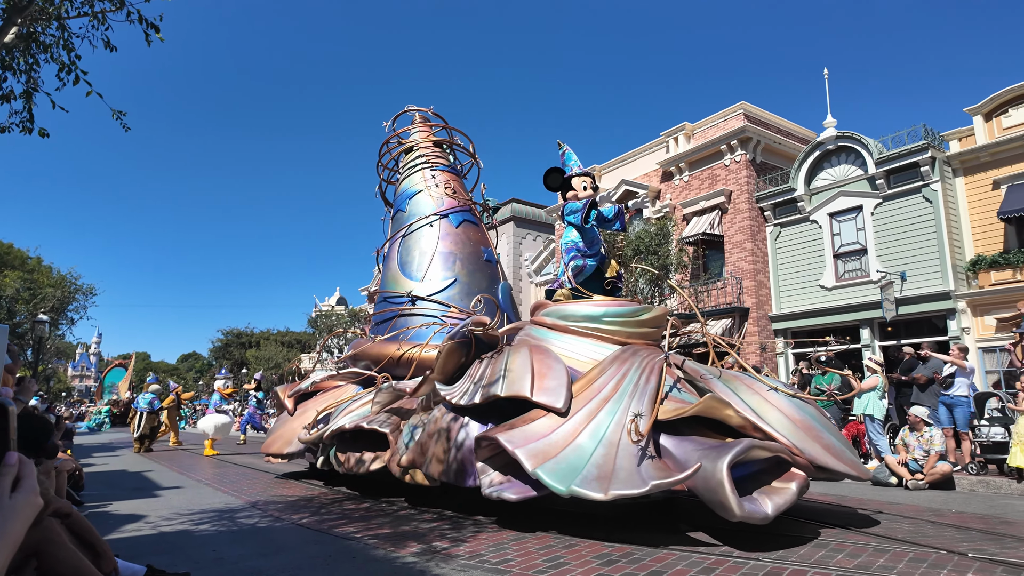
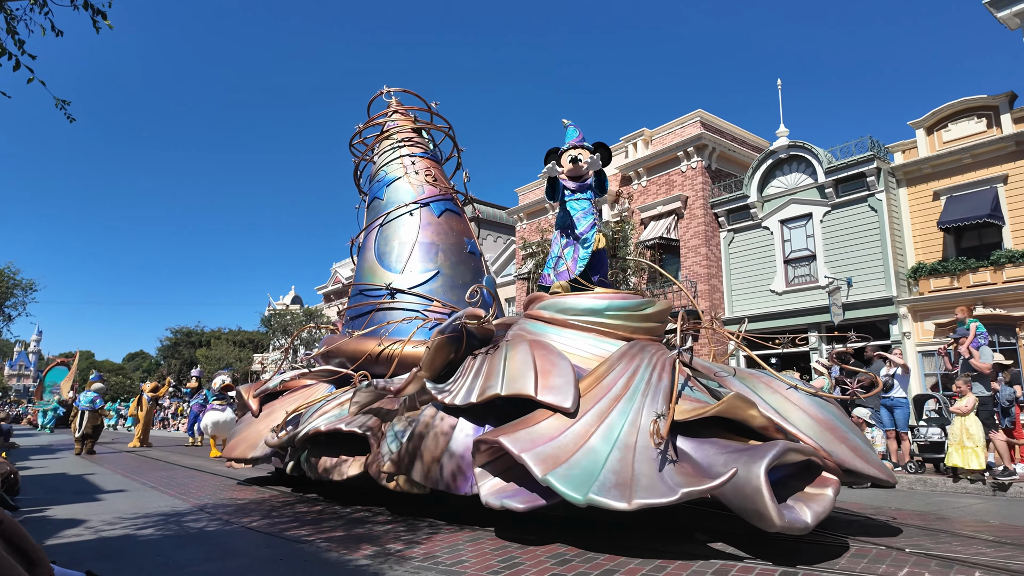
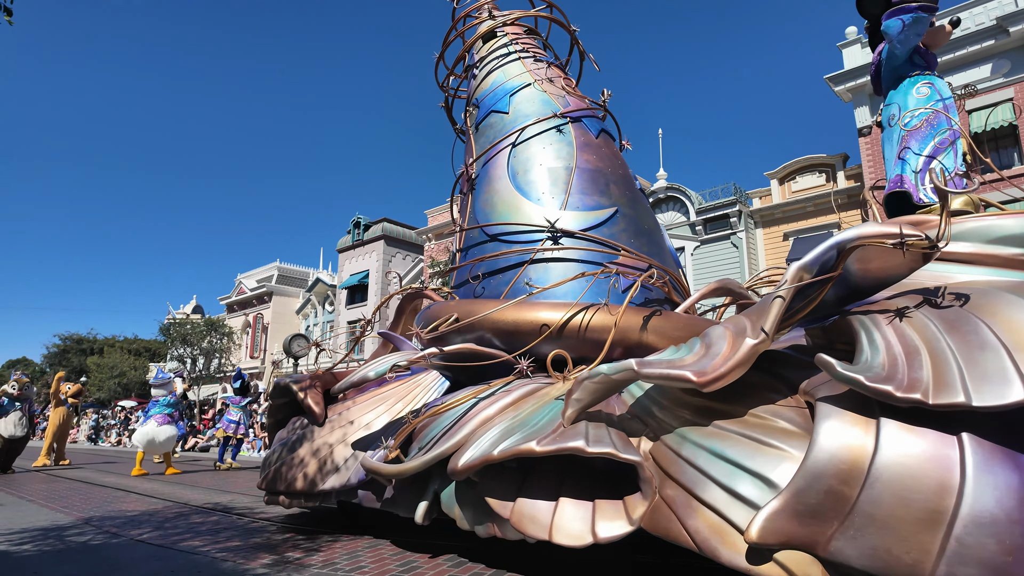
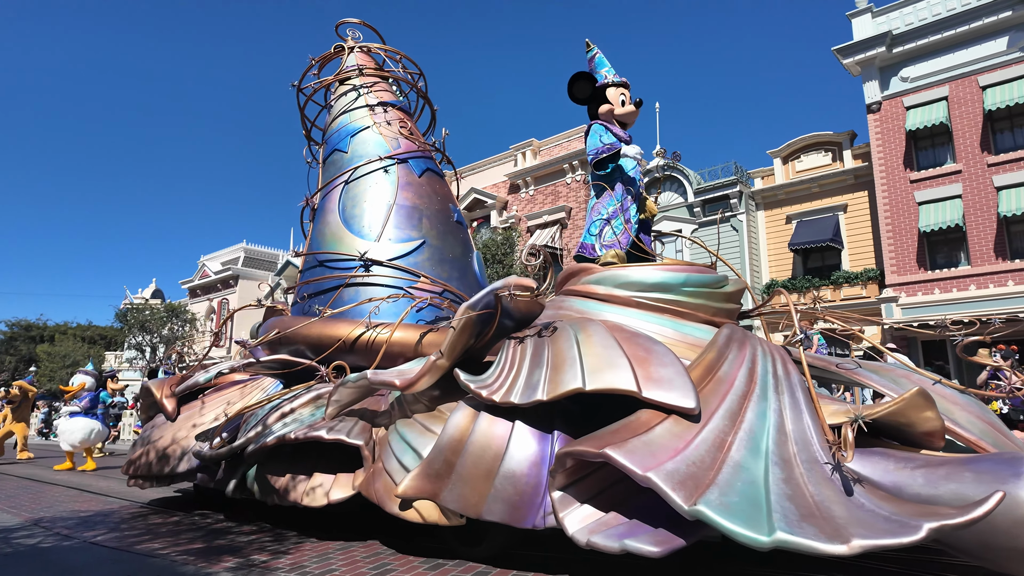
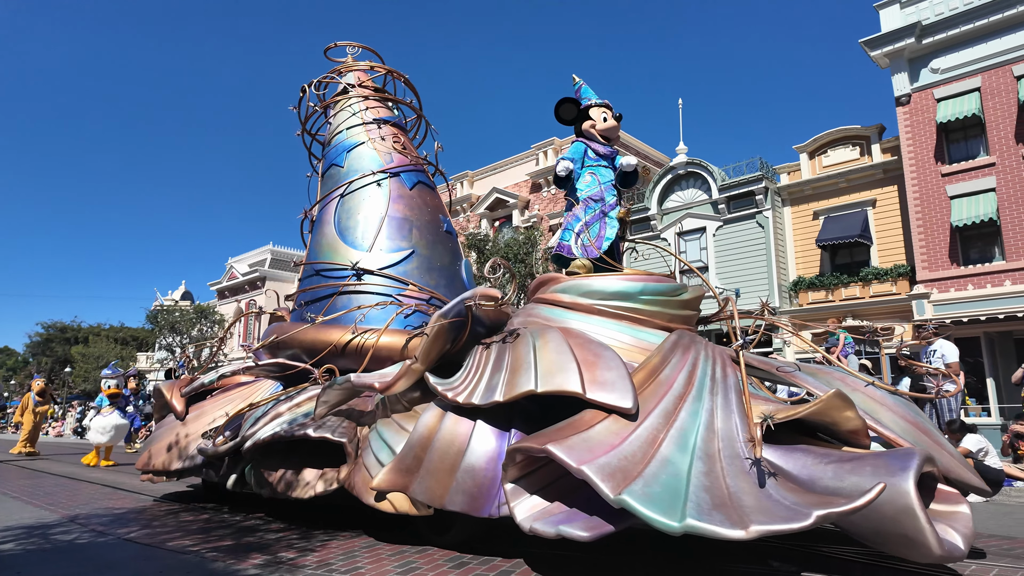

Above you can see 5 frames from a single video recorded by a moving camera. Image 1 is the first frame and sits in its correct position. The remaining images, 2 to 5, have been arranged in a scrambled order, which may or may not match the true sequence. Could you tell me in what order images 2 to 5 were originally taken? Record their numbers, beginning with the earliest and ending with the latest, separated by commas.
2, 5, 4, 3
